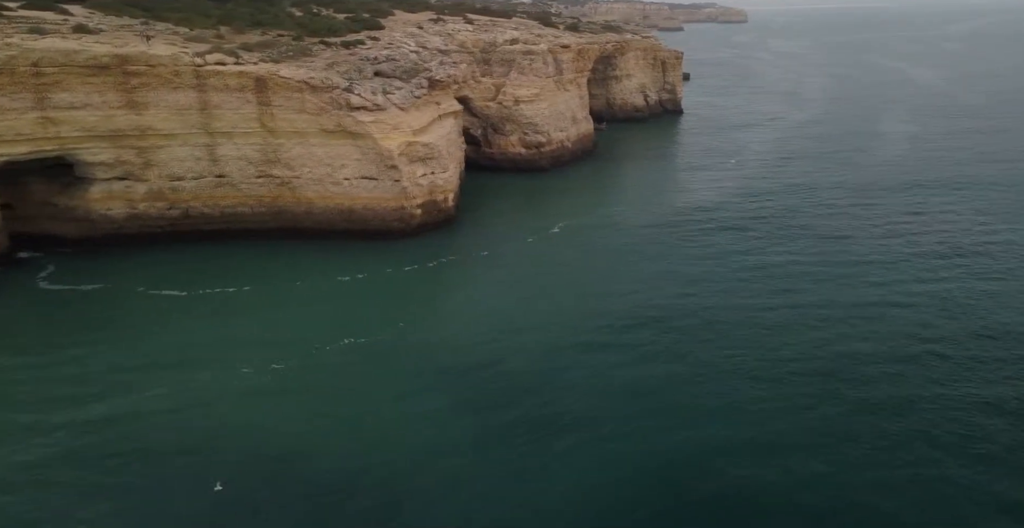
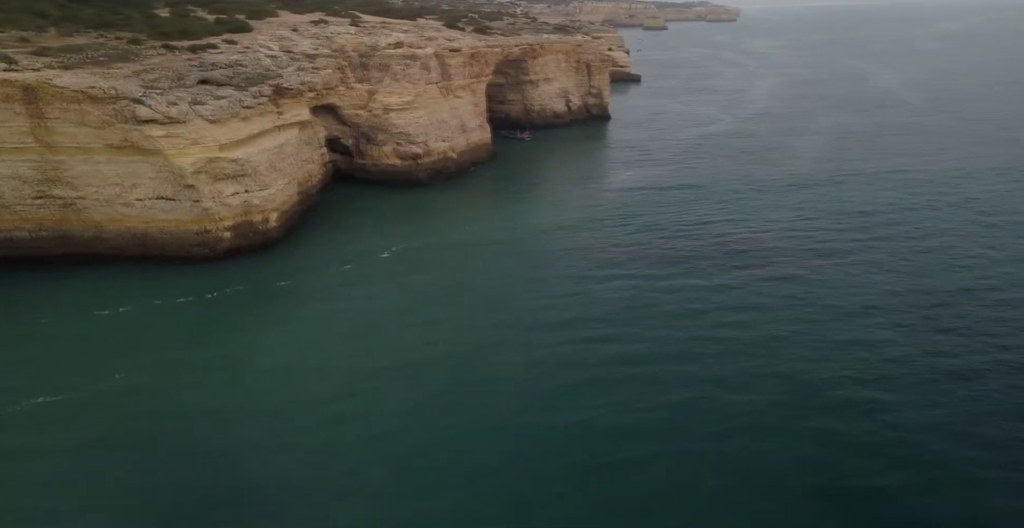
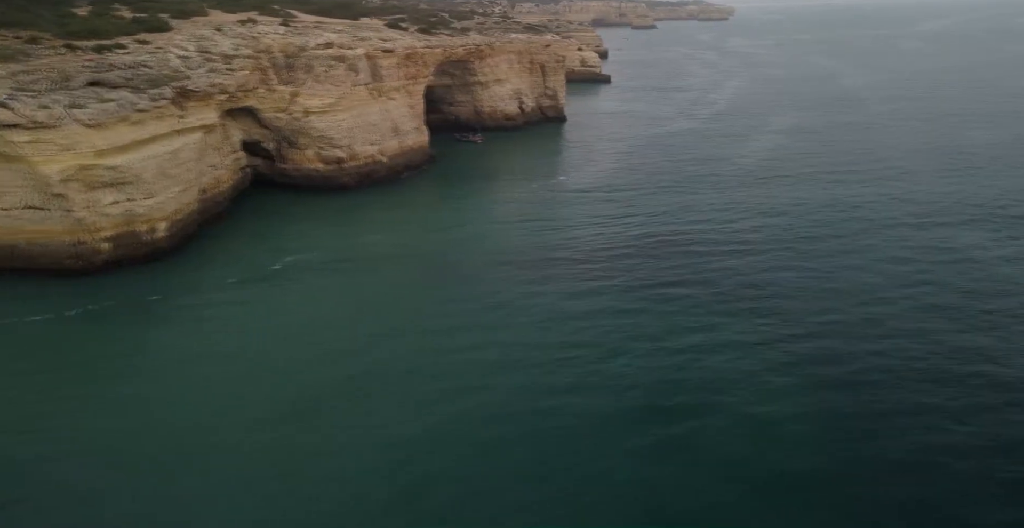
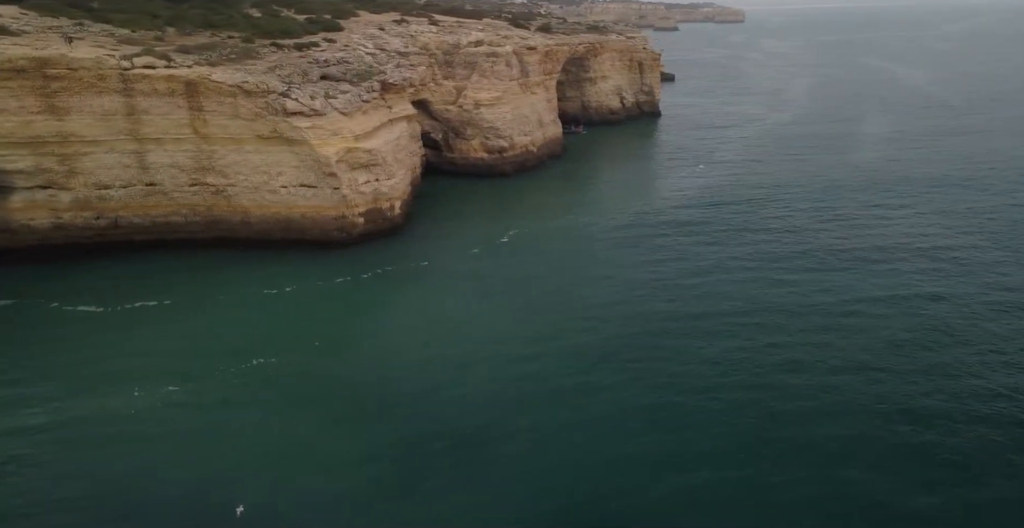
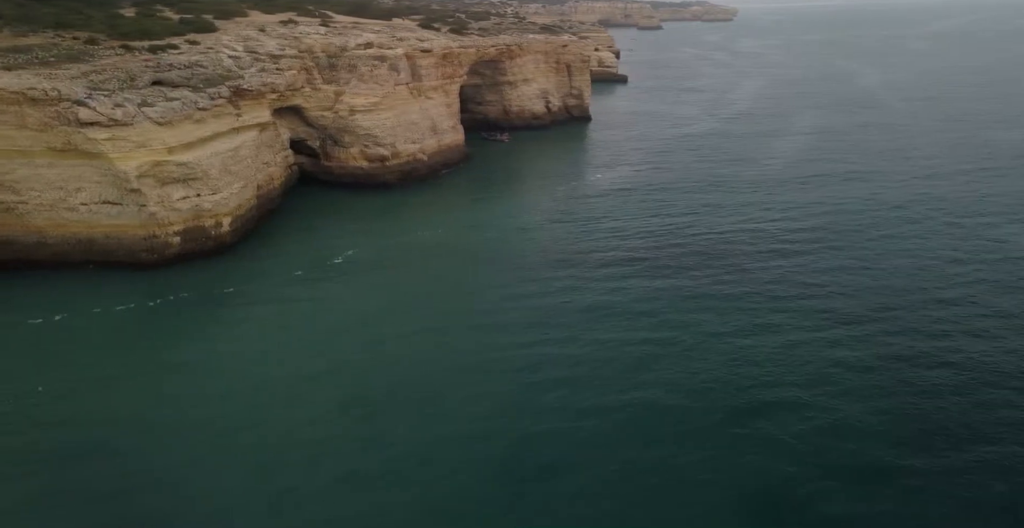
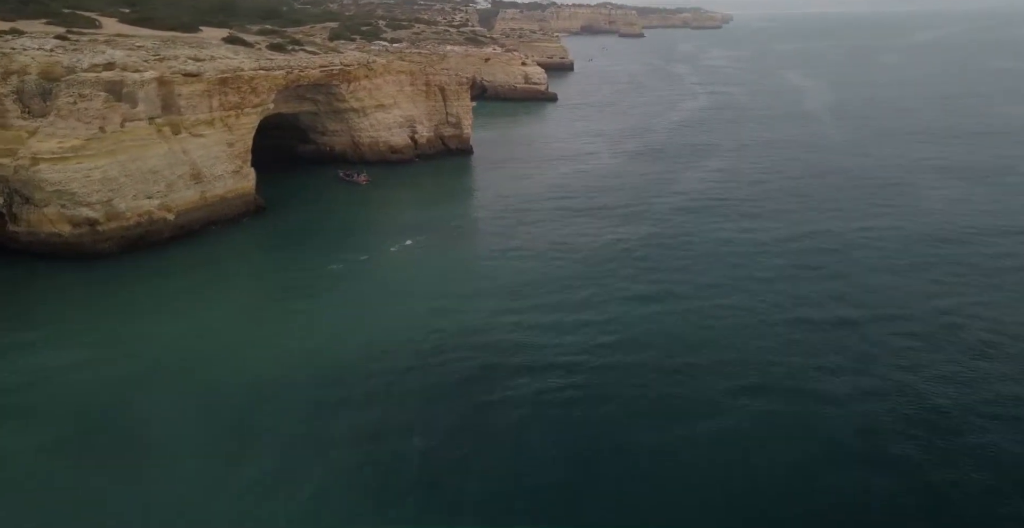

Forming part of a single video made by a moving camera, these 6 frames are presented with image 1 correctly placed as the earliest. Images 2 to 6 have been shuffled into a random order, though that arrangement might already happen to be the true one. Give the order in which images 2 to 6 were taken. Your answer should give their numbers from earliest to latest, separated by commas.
4, 2, 5, 3, 6
